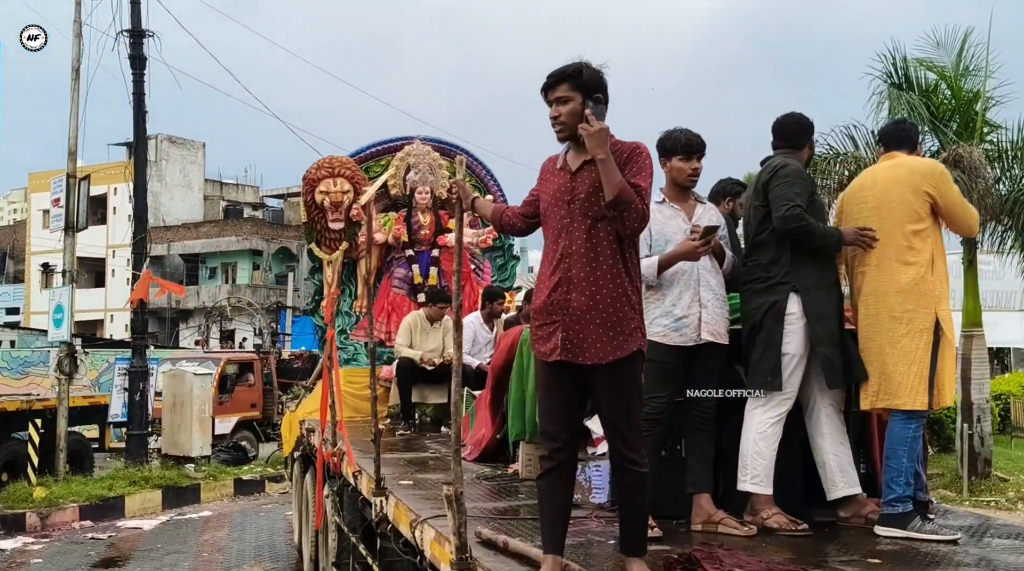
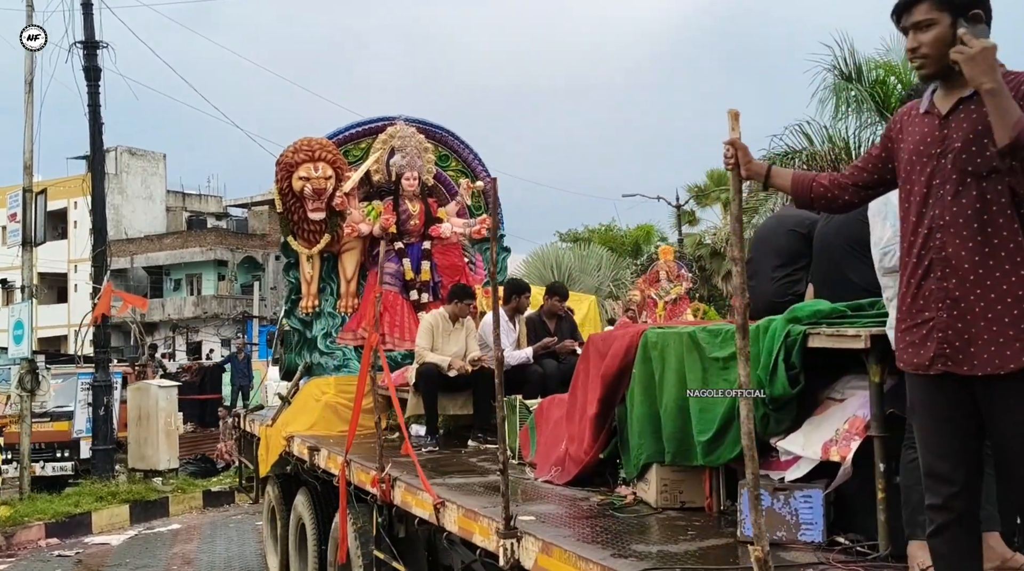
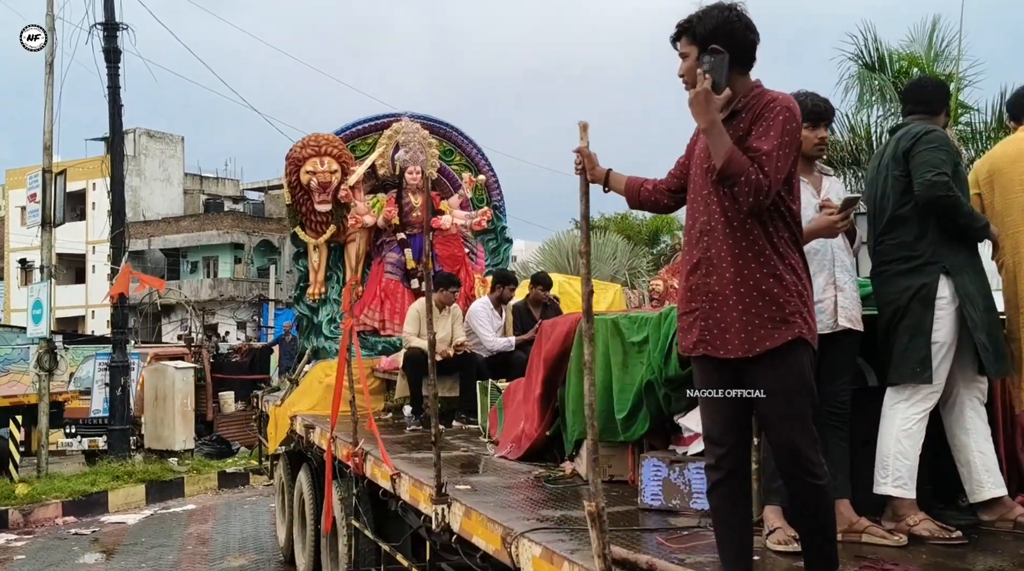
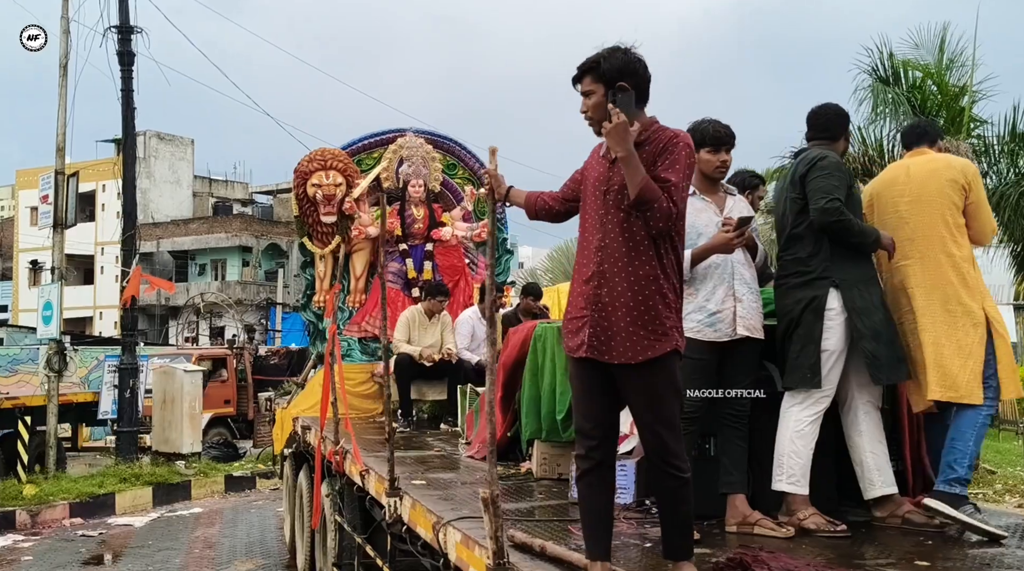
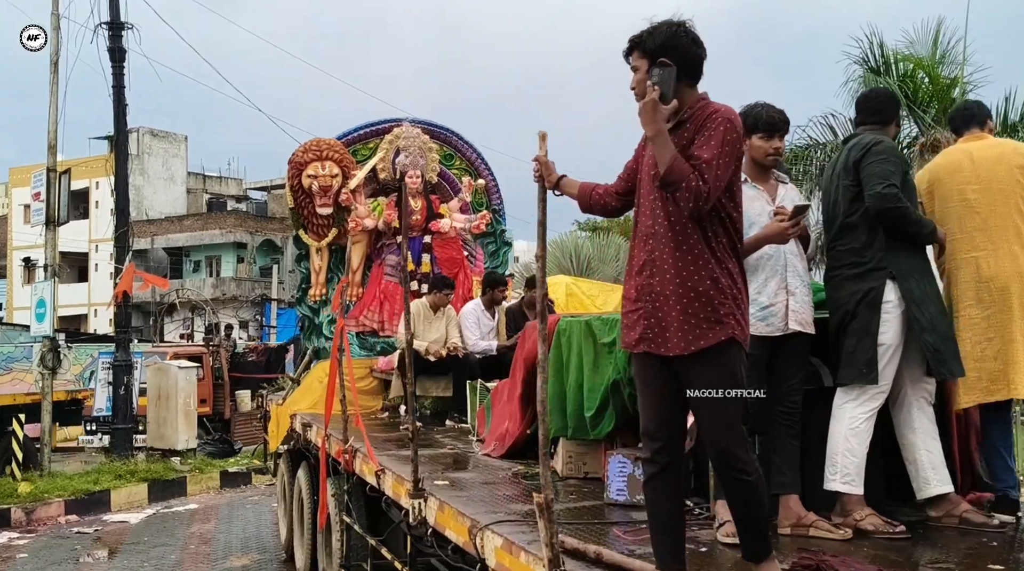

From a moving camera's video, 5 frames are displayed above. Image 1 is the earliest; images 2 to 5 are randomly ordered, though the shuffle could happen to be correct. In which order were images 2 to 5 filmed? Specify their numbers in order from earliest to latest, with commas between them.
4, 5, 3, 2
